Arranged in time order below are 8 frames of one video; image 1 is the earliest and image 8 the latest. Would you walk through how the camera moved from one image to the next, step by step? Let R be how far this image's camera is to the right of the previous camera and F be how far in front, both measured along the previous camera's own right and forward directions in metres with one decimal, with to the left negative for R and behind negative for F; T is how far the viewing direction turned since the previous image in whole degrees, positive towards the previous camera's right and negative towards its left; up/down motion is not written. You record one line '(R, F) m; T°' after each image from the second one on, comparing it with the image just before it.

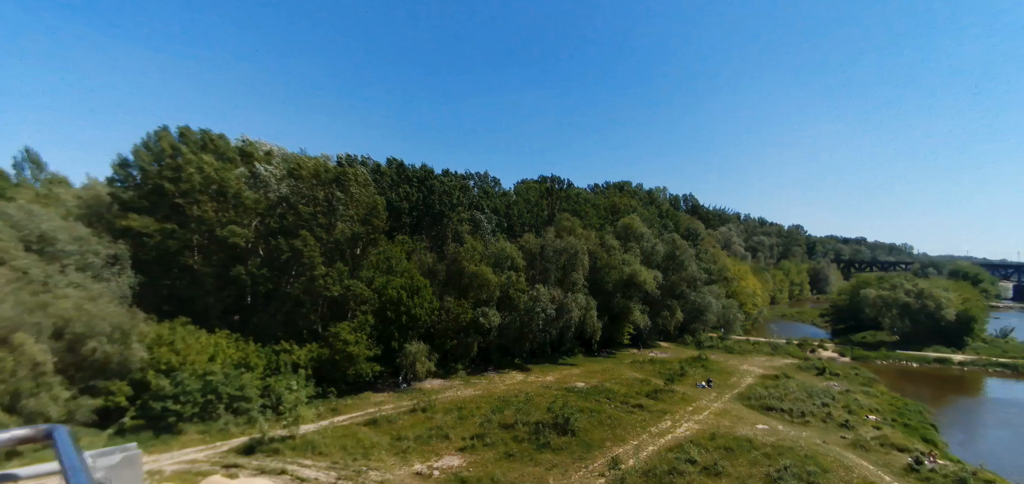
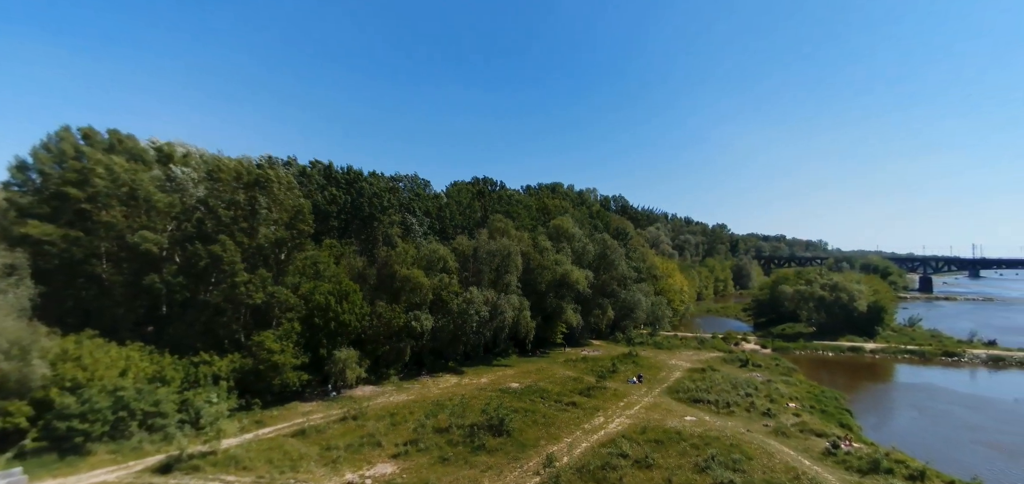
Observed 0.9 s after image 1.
(+2.2, +0.3) m; +4°
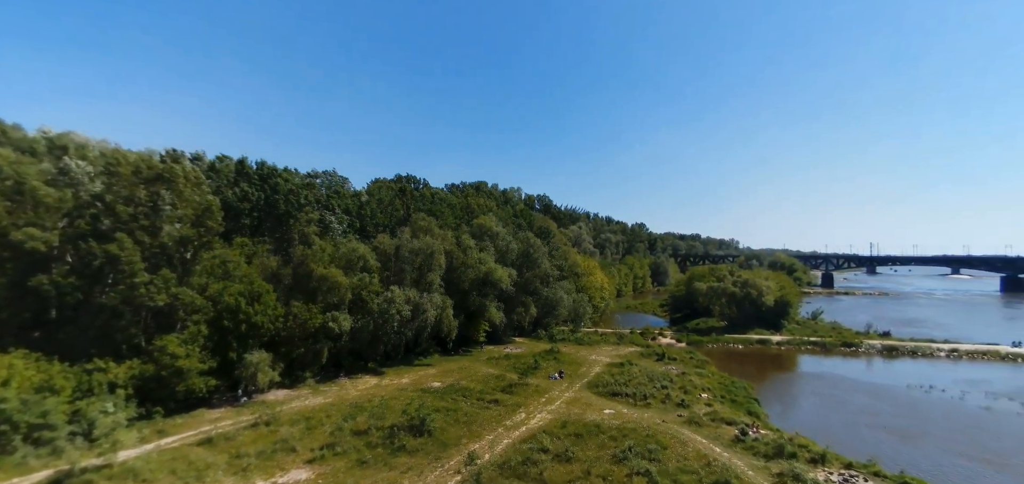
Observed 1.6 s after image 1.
(+2.4, +0.1) m; +5°
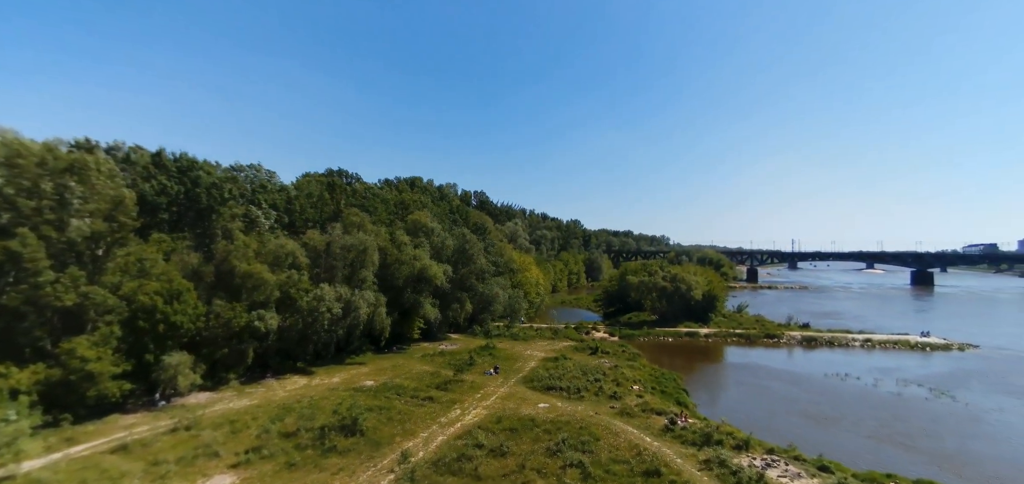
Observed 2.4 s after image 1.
(+2.1, +0.1) m; +4°
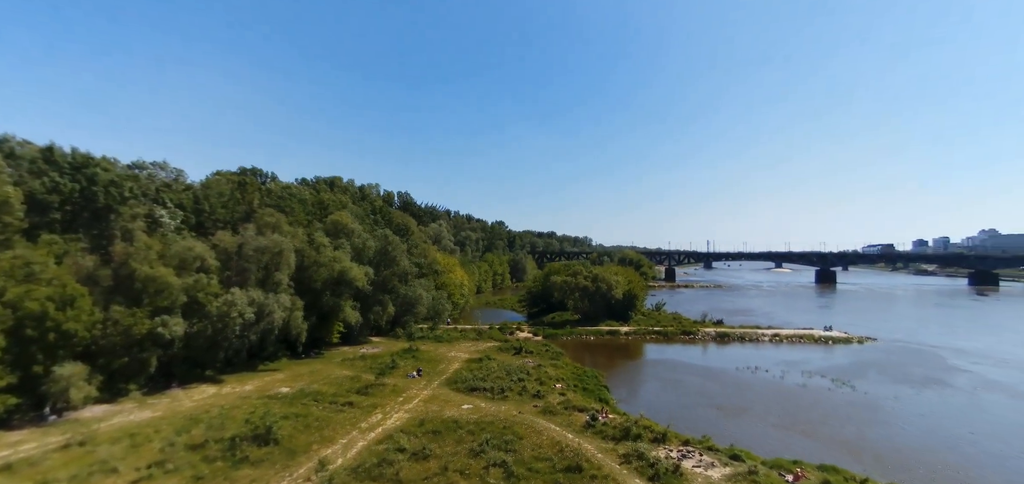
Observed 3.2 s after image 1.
(+2.4, 0.0) m; +5°
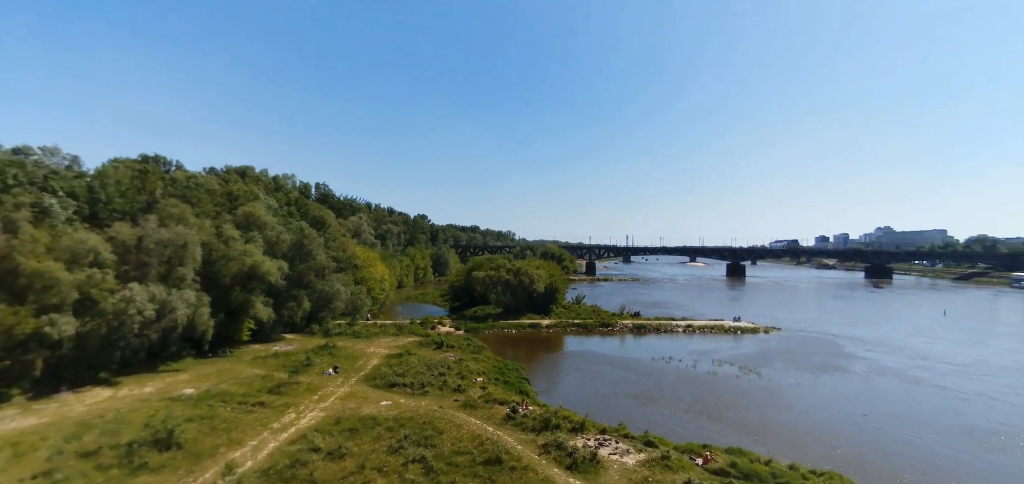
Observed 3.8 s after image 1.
(+2.4, -0.1) m; +5°
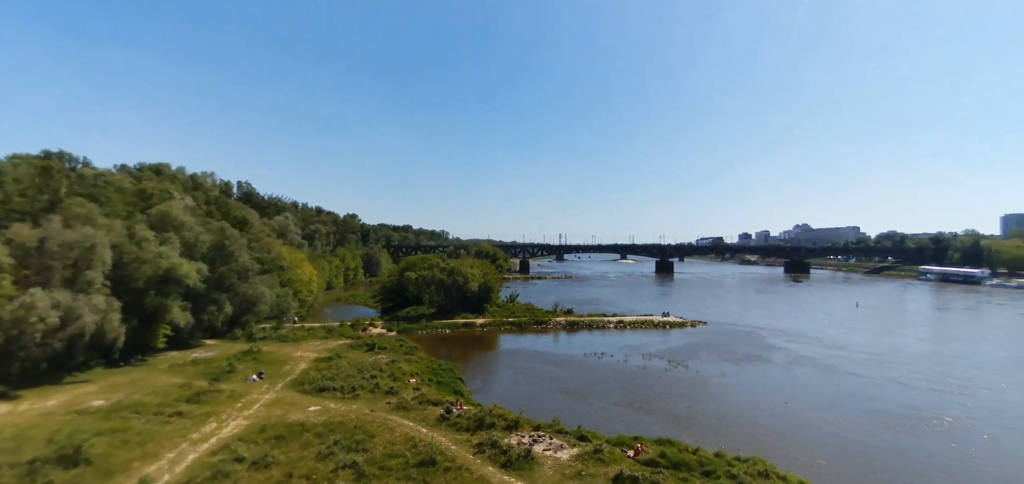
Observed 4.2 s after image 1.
(+2.0, -0.2) m; +5°
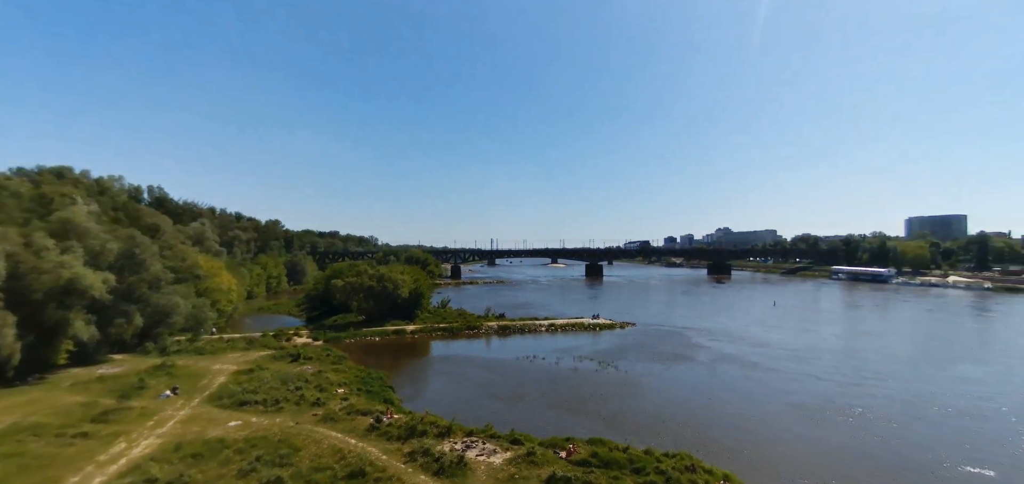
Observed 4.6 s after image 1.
(+2.2, -0.4) m; +5°
